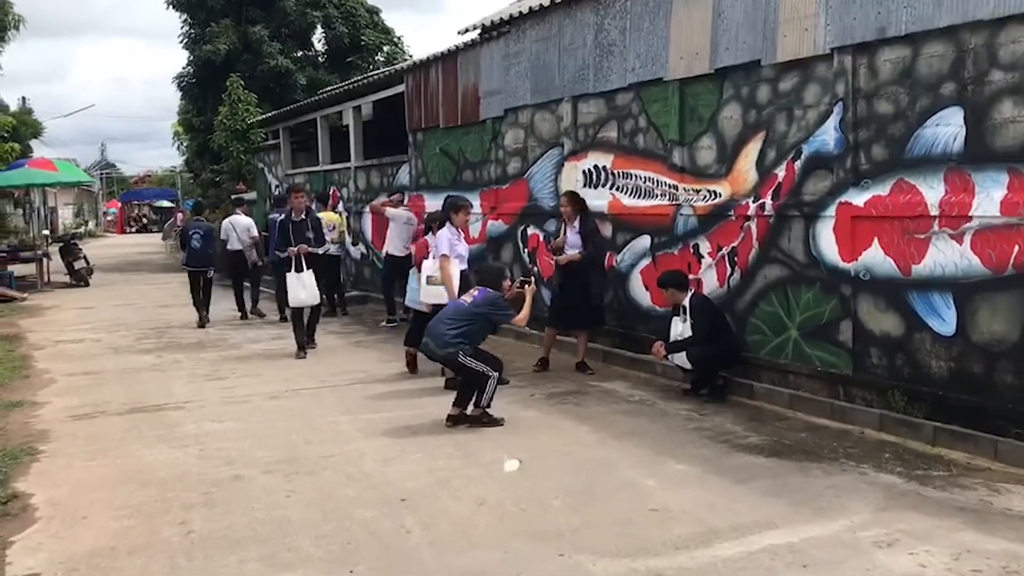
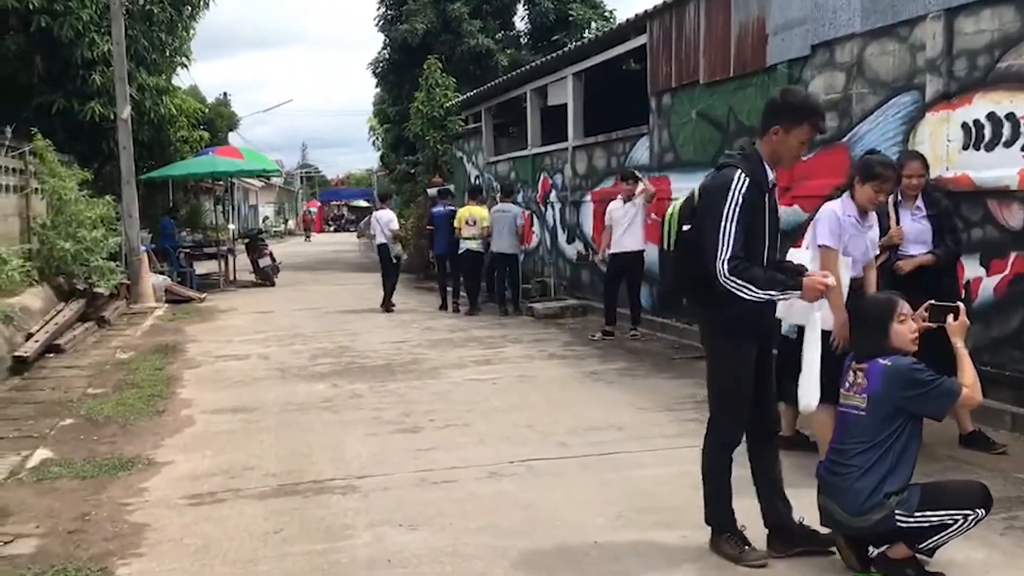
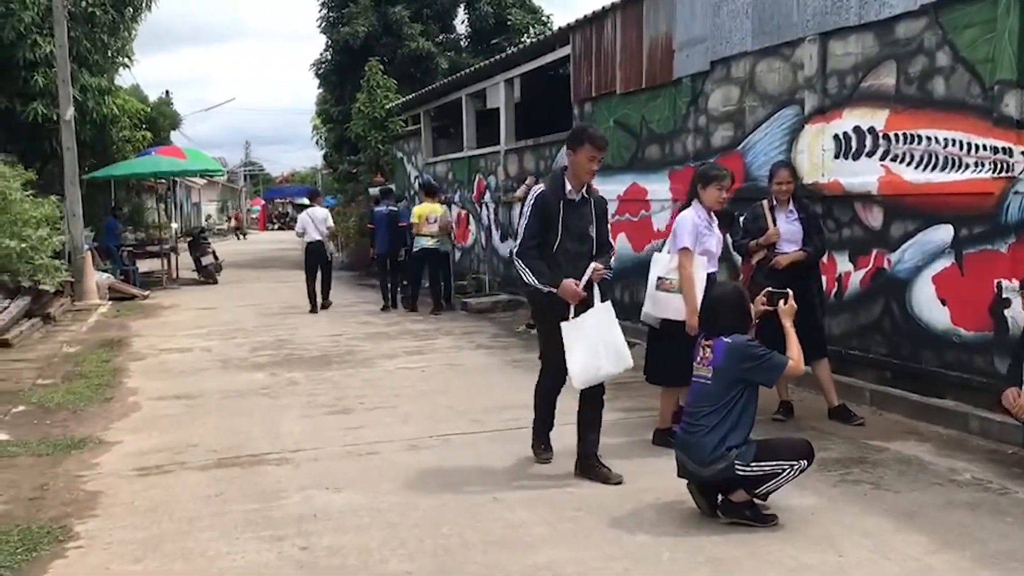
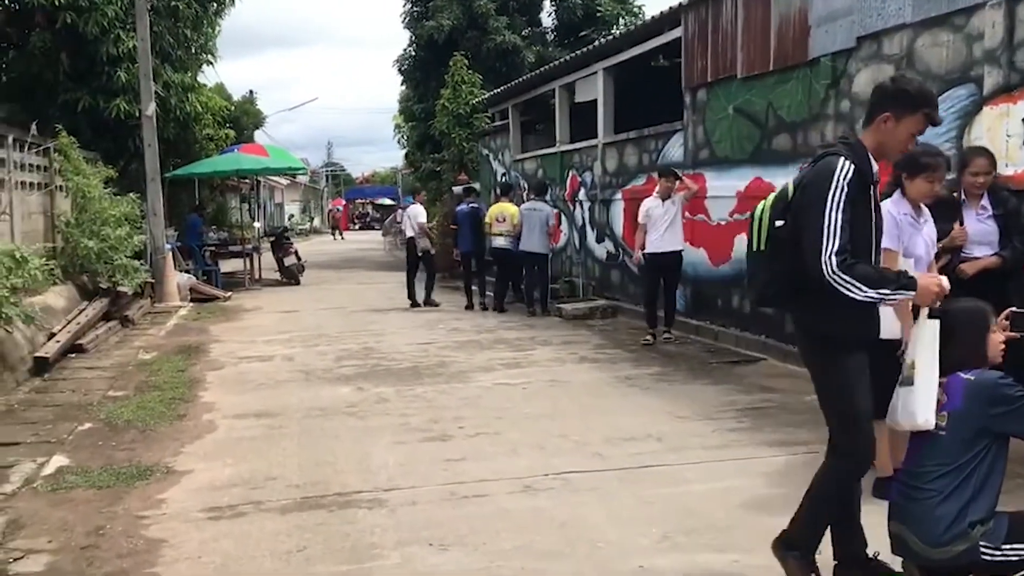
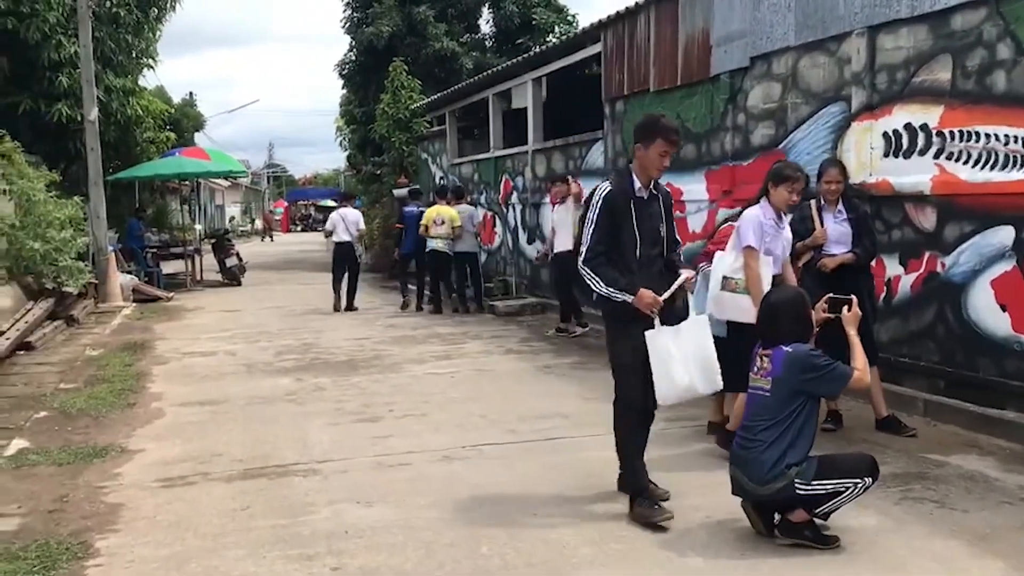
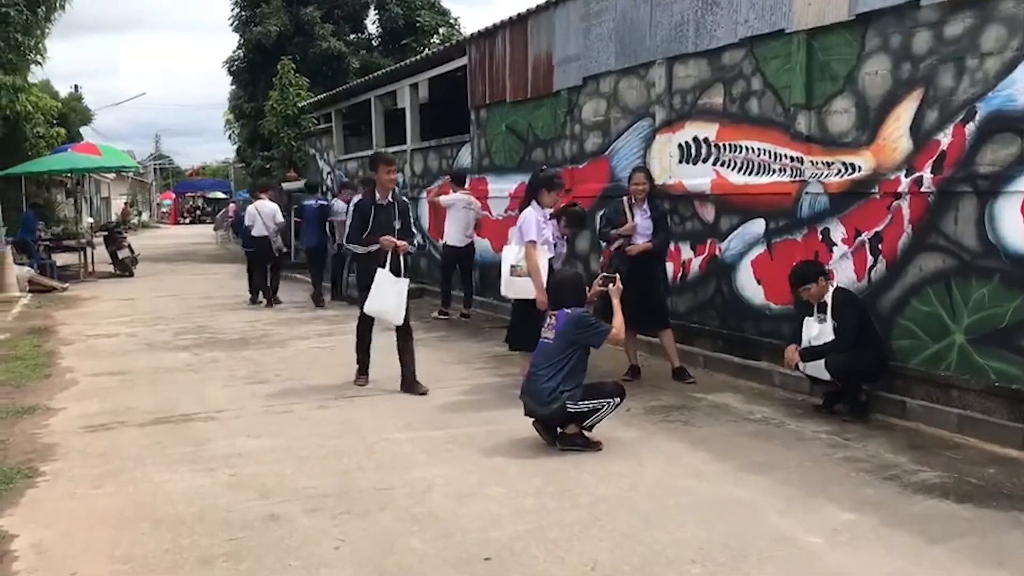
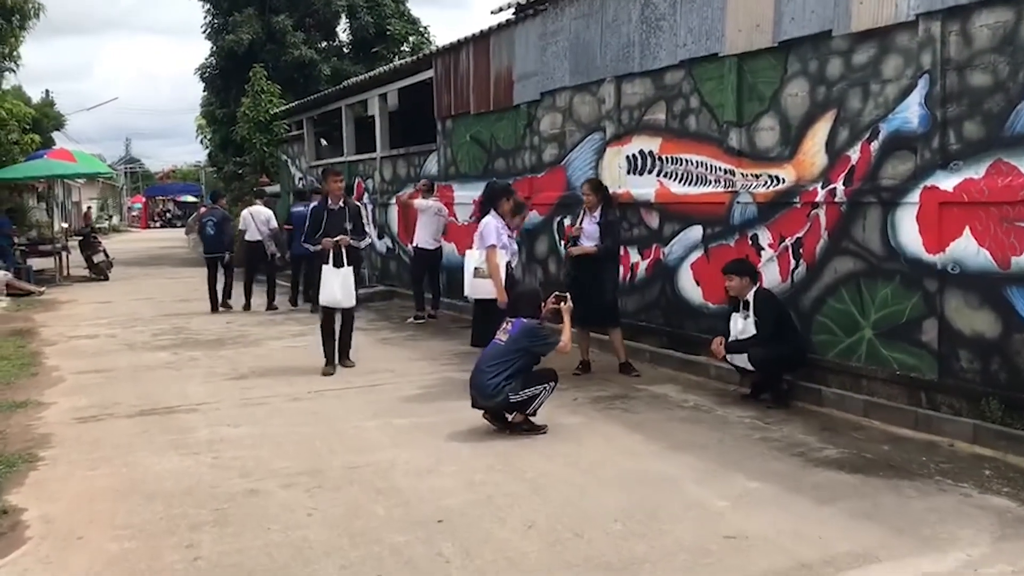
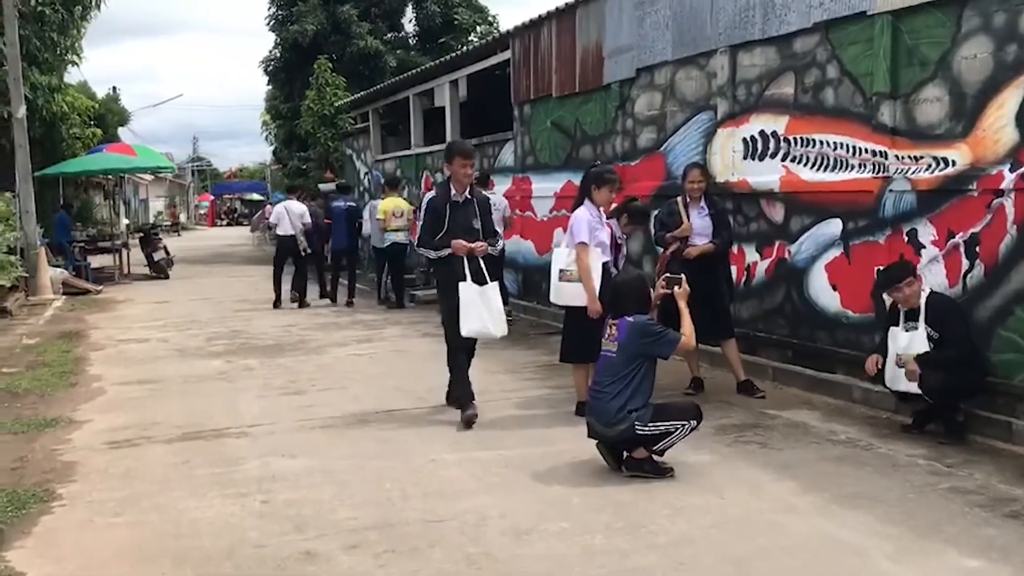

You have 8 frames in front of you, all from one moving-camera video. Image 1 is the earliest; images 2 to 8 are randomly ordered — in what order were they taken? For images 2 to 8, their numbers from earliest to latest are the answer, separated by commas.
7, 6, 8, 3, 5, 2, 4
